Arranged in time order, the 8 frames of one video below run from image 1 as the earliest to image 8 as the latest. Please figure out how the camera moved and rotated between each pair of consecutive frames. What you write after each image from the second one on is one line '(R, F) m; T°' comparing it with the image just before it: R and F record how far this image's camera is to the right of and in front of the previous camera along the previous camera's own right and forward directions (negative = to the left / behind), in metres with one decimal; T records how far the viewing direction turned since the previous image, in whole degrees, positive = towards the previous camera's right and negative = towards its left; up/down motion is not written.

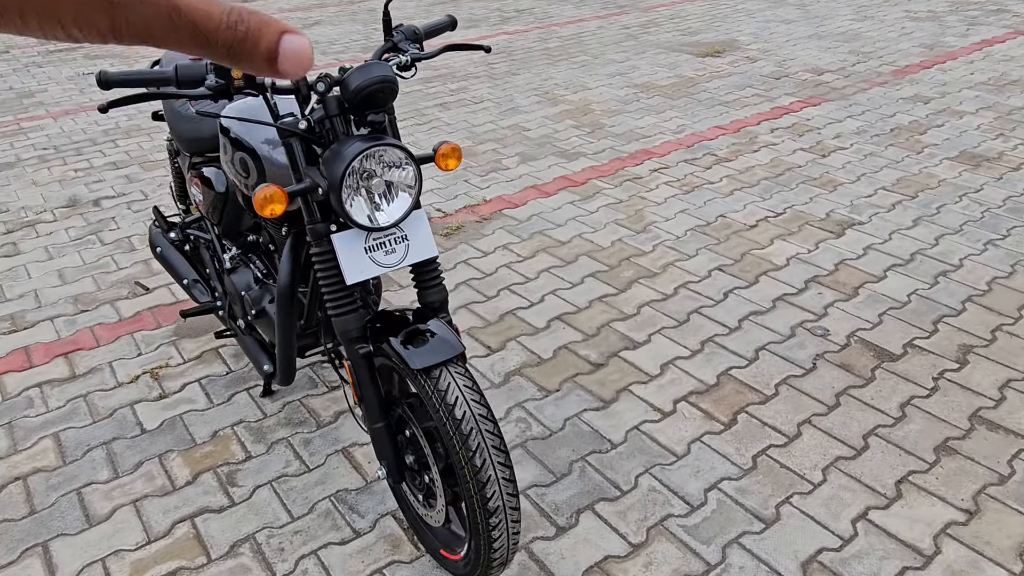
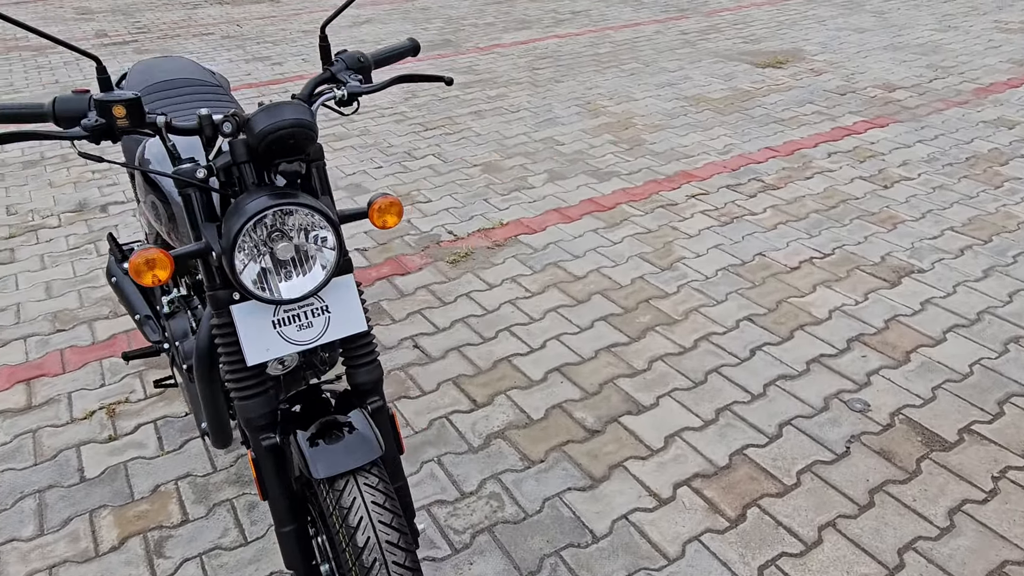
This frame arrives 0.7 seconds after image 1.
(+0.3, +0.4) m; -5°
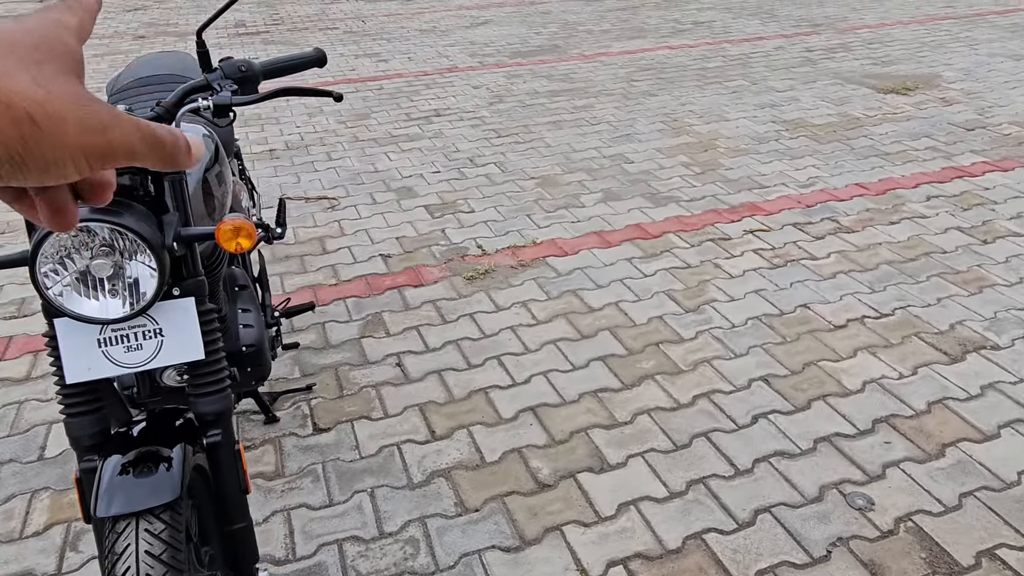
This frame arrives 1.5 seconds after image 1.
(+0.6, +0.3) m; -10°
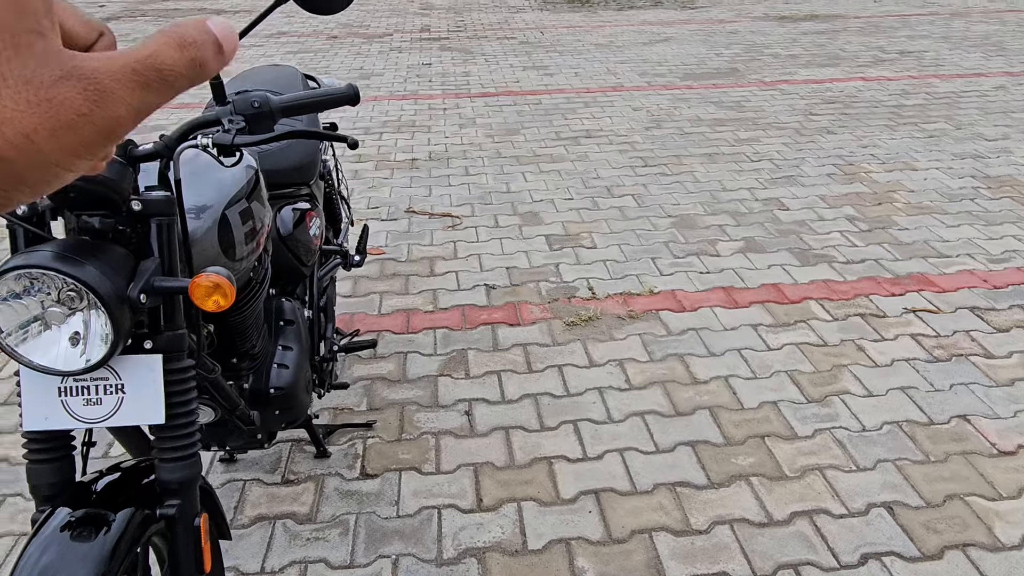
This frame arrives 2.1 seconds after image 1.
(+0.3, +0.3) m; -13°
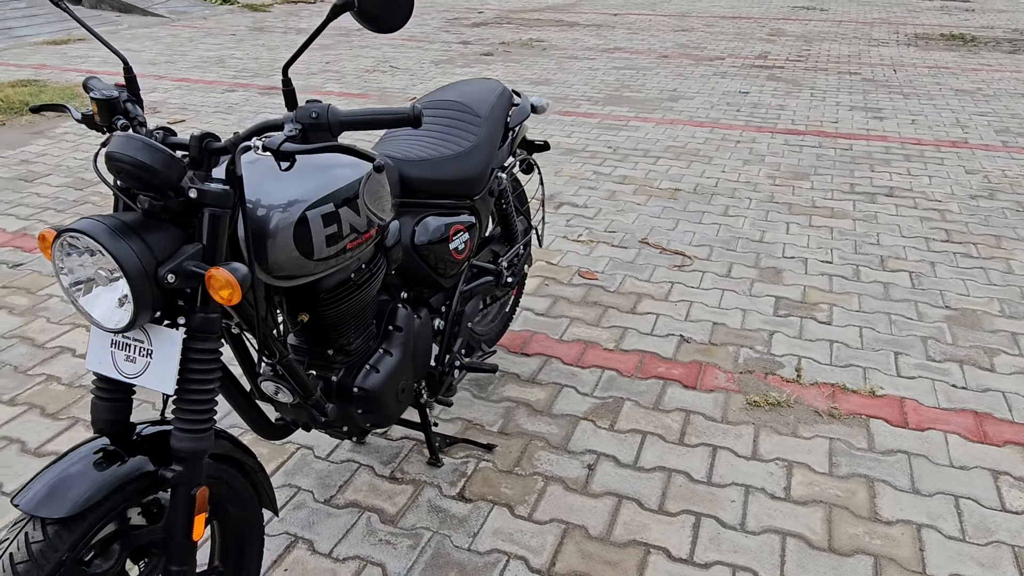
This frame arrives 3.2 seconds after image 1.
(+0.6, +0.3) m; -24°
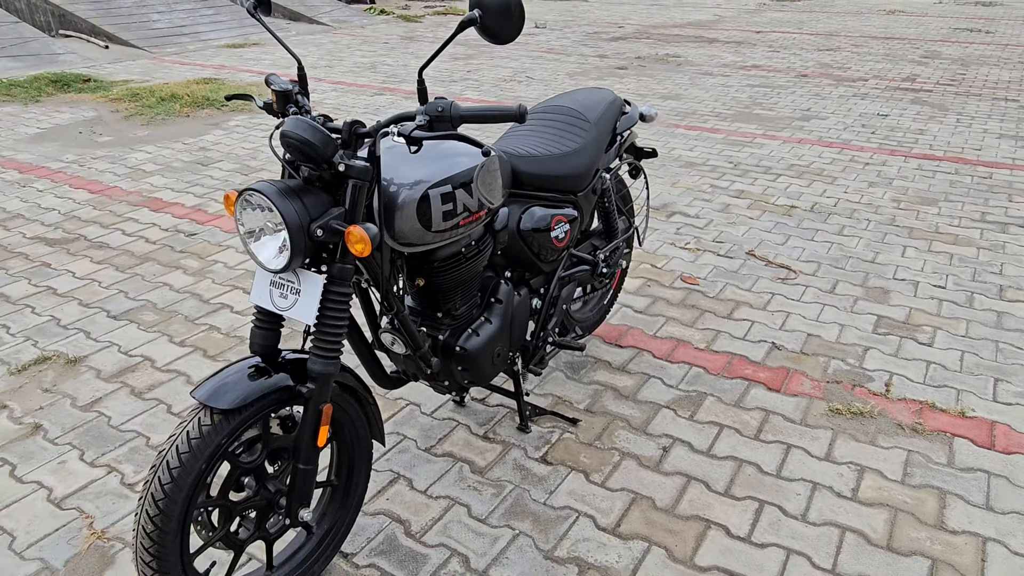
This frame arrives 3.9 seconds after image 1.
(+0.1, -0.3) m; -10°
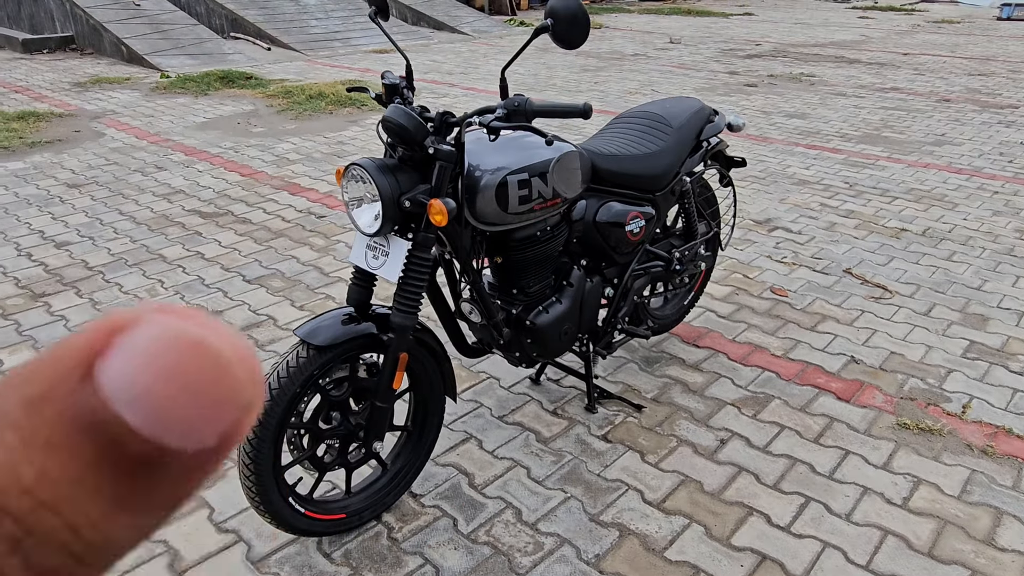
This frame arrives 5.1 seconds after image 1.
(+0.2, -0.3) m; -9°
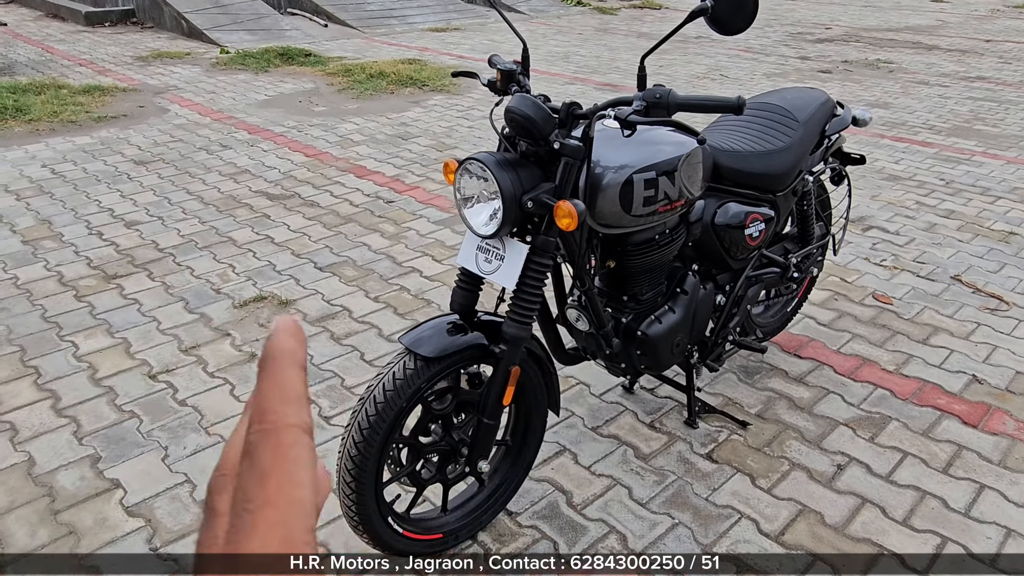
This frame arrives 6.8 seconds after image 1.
(-0.3, +0.2) m; -3°
